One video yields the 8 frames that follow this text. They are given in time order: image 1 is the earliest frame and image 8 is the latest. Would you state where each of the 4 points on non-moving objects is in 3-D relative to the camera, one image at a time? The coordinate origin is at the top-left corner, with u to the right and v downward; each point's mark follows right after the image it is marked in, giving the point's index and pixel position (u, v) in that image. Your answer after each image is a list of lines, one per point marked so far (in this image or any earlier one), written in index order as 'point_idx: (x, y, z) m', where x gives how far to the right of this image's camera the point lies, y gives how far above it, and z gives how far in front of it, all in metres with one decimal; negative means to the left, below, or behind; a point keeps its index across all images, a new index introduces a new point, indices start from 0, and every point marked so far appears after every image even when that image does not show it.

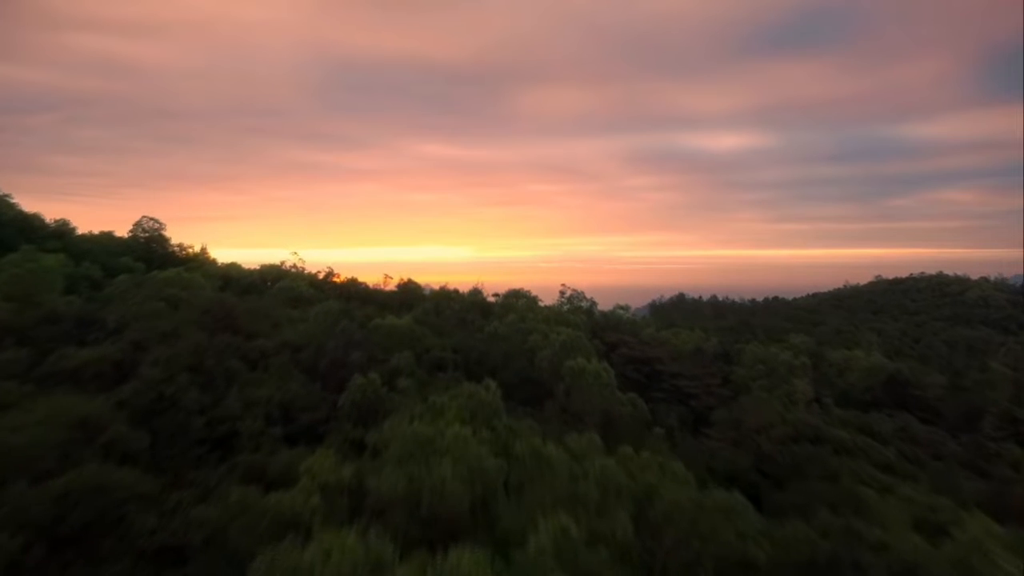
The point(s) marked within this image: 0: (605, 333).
0: (+2.8, -1.4, +14.5) m
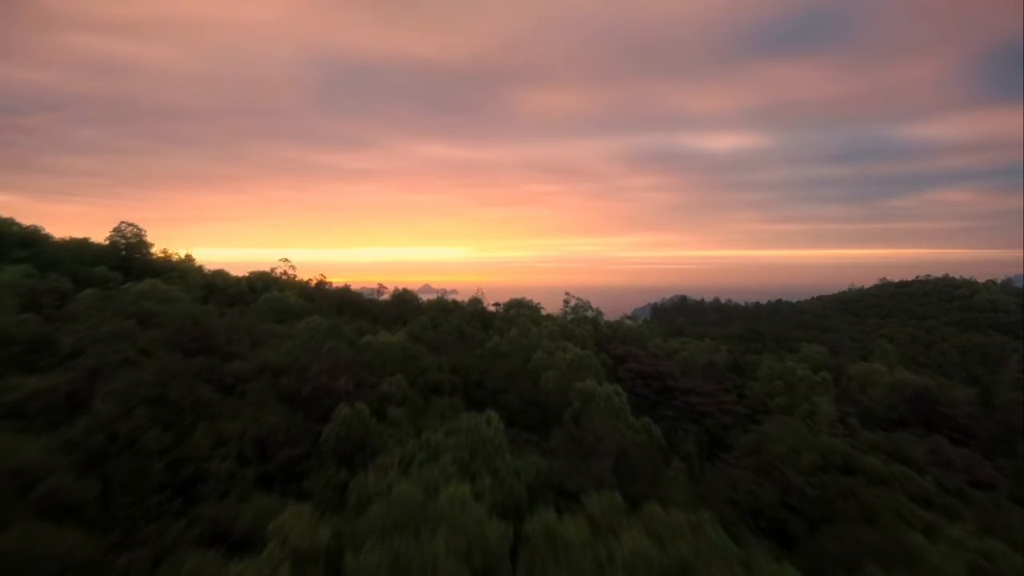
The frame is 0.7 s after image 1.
0: (+2.9, -1.7, +13.7) m
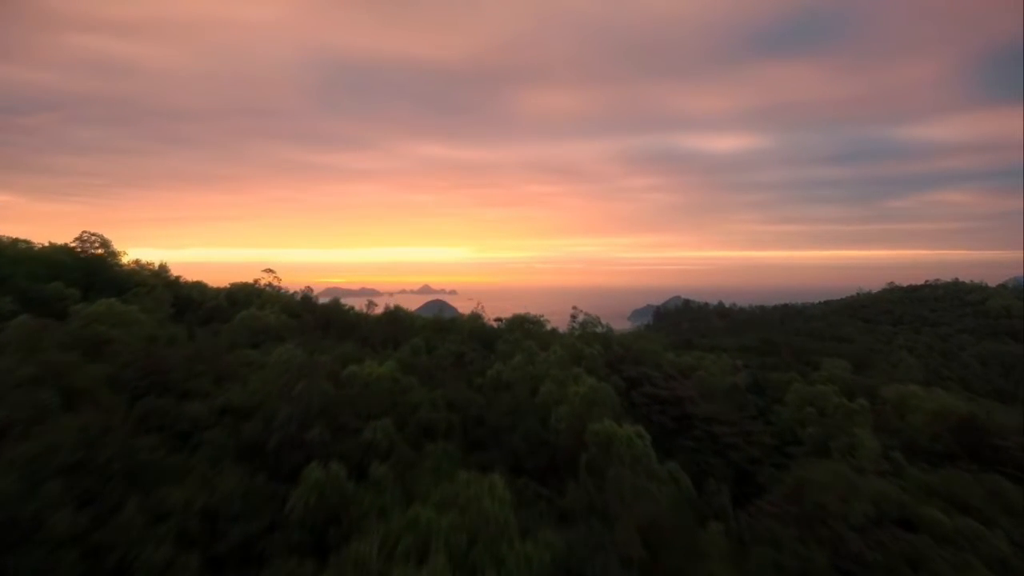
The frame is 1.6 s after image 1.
0: (+3.0, -2.1, +12.5) m
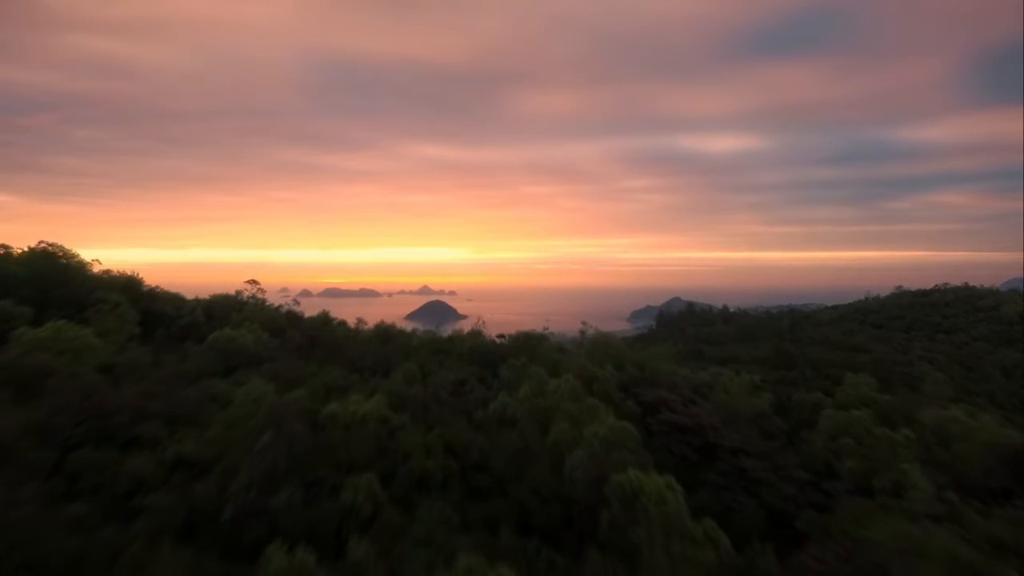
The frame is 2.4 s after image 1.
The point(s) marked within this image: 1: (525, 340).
0: (+3.1, -2.4, +11.4) m
1: (+0.3, -1.4, +11.6) m
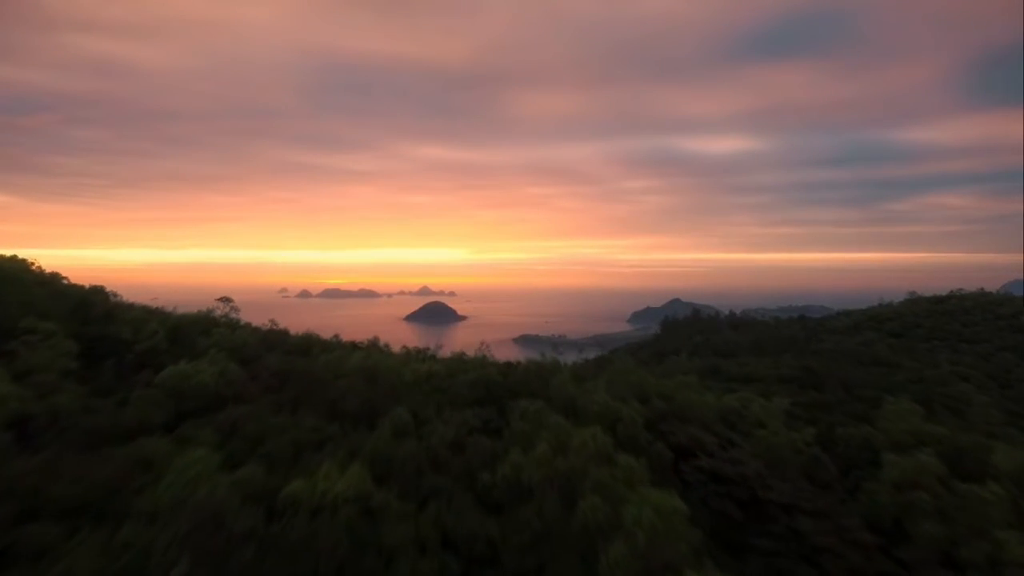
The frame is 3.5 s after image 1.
0: (+3.3, -2.9, +9.8) m
1: (+0.5, -1.8, +10.0) m
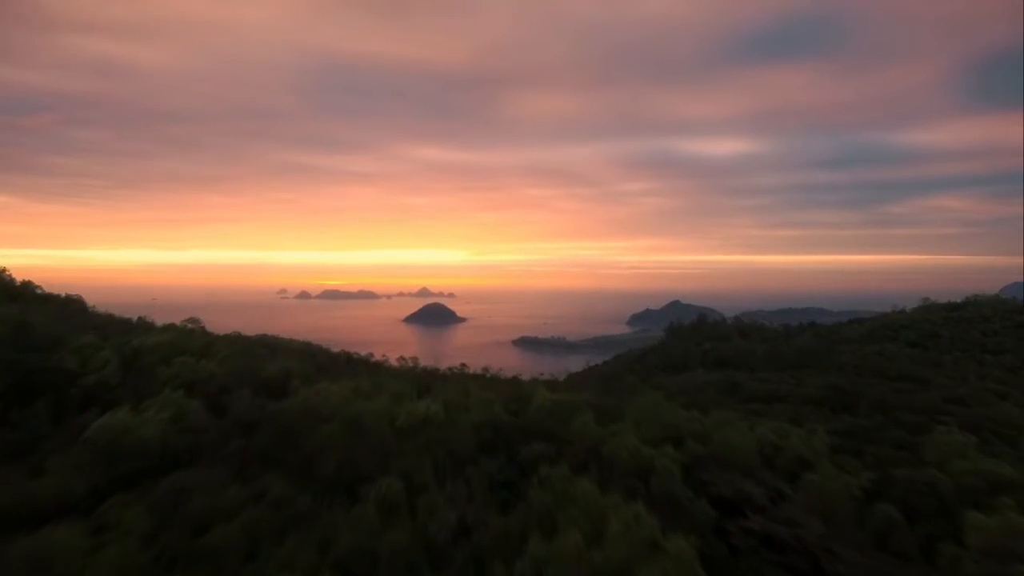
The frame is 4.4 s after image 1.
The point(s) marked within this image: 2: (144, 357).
0: (+3.5, -3.3, +8.4) m
1: (+0.7, -2.3, +8.5) m
2: (-7.4, -1.3, +9.4) m
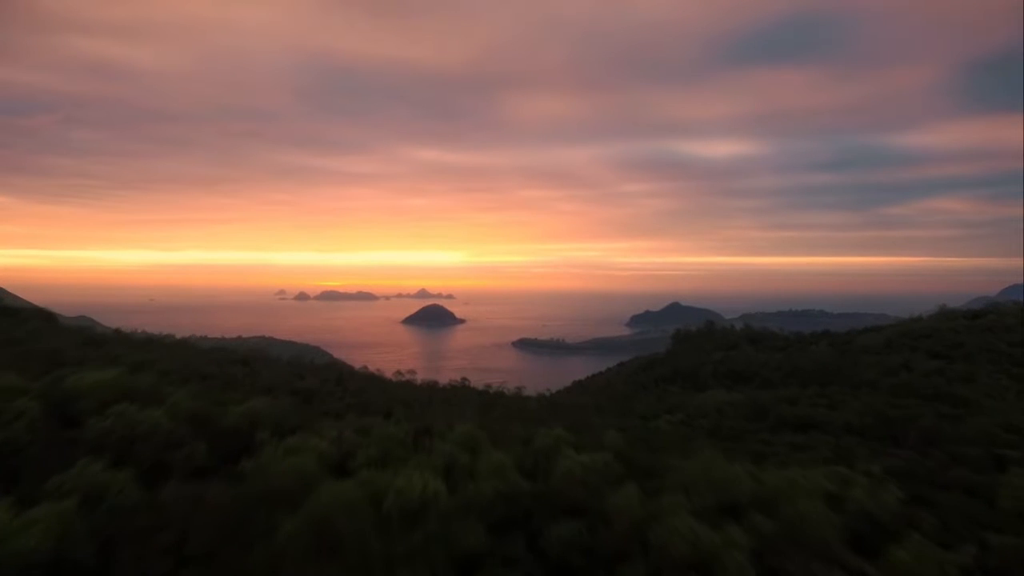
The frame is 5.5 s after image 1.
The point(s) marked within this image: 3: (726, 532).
0: (+3.7, -3.8, +6.6) m
1: (+1.0, -2.8, +6.7) m
2: (-7.1, -1.8, +7.6) m
3: (+3.0, -3.4, +6.6) m
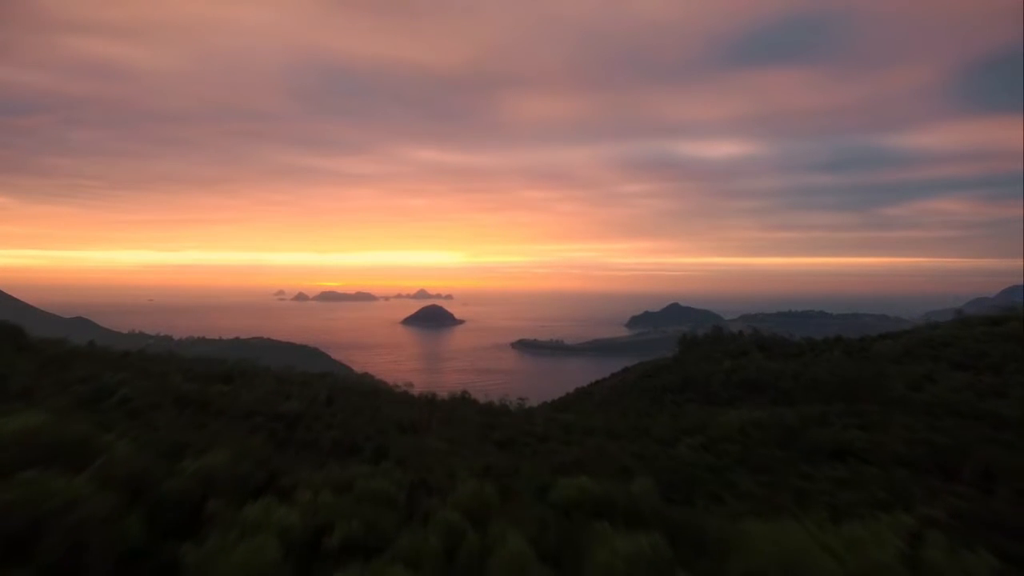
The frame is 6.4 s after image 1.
0: (+4.0, -4.3, +4.9) m
1: (+1.3, -3.2, +5.1) m
2: (-6.8, -2.2, +6.0) m
3: (+3.2, -3.8, +4.9) m
